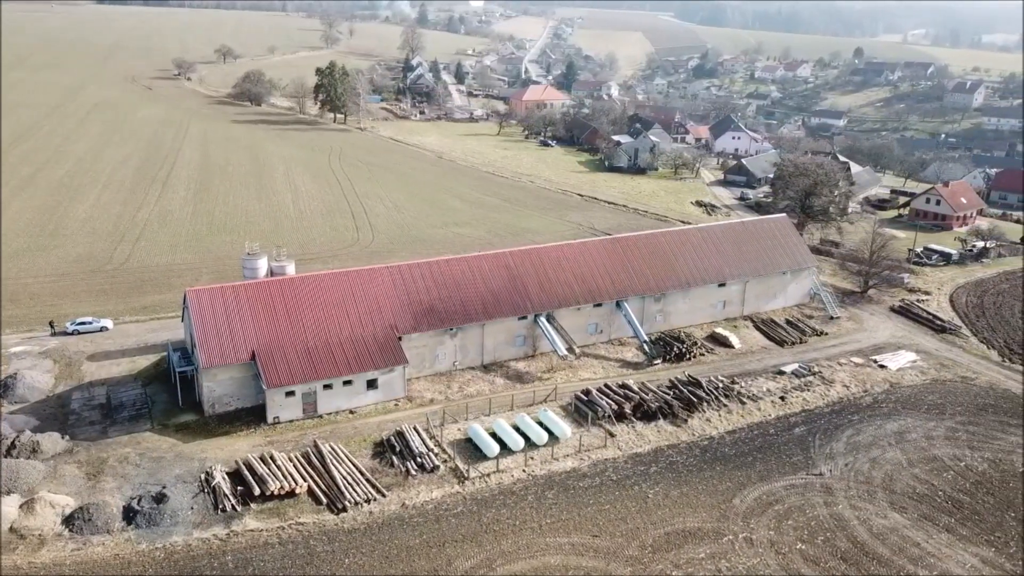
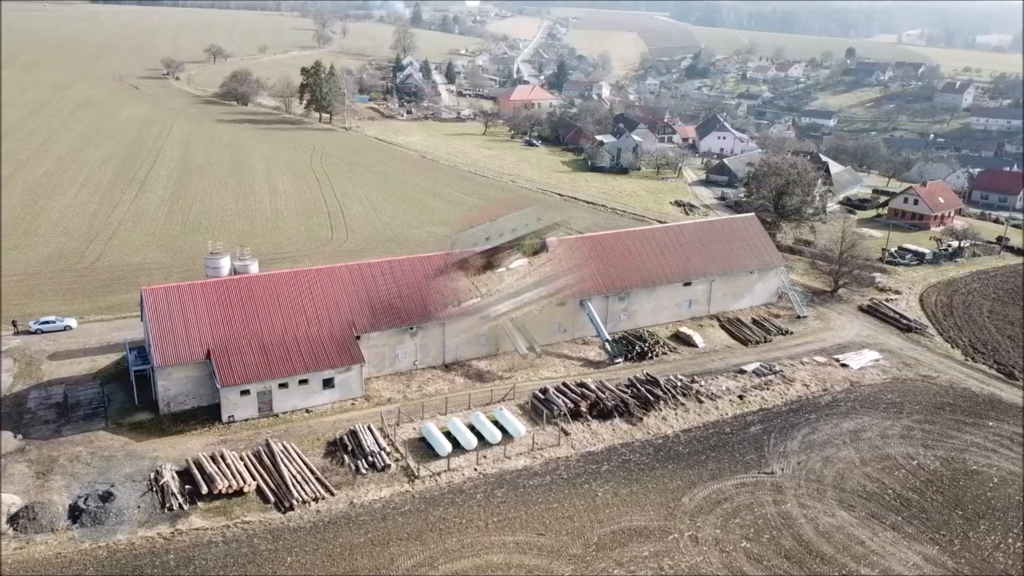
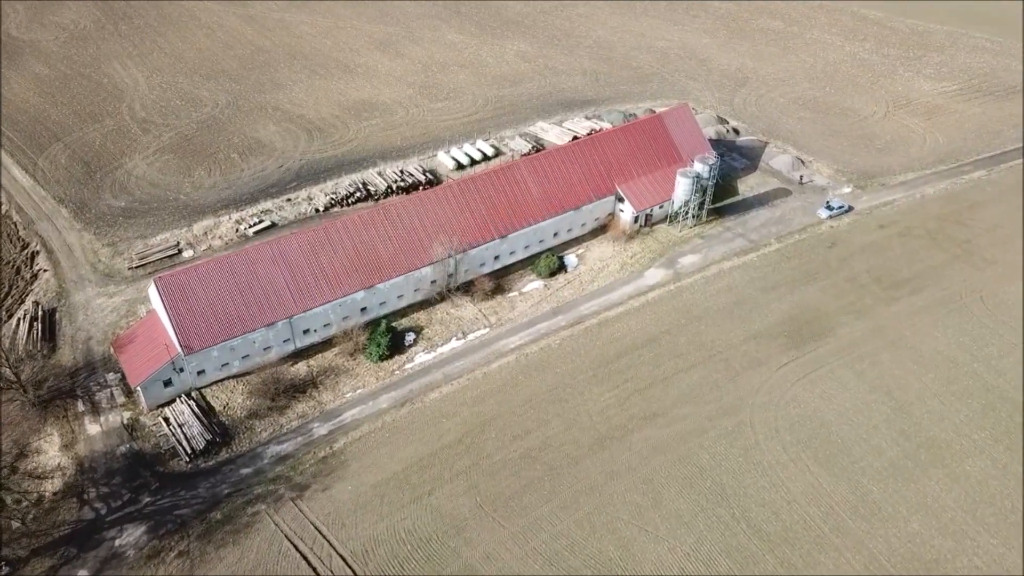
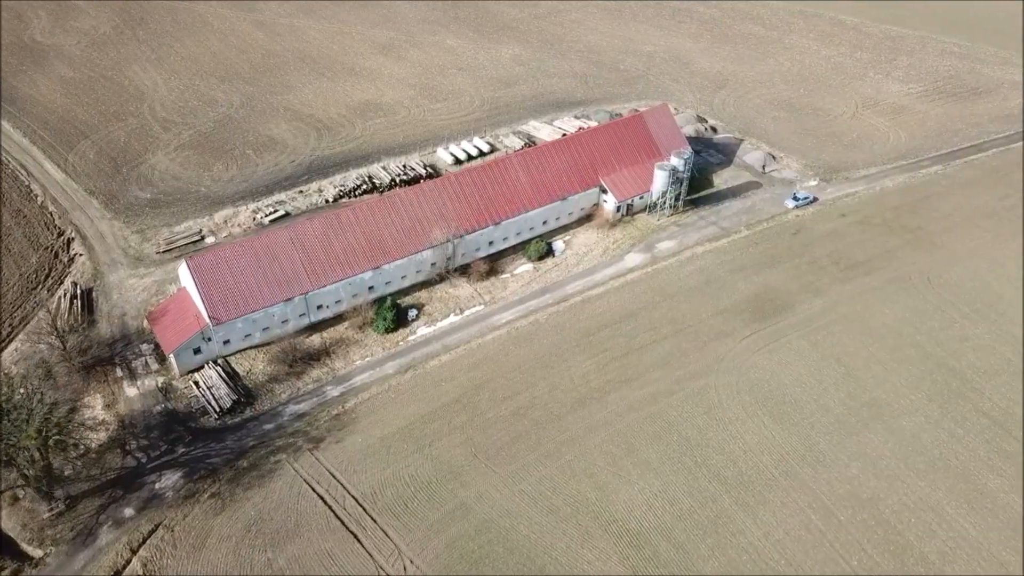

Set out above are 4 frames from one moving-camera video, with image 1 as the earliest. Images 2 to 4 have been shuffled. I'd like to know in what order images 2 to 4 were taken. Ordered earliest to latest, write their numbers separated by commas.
2, 4, 3
